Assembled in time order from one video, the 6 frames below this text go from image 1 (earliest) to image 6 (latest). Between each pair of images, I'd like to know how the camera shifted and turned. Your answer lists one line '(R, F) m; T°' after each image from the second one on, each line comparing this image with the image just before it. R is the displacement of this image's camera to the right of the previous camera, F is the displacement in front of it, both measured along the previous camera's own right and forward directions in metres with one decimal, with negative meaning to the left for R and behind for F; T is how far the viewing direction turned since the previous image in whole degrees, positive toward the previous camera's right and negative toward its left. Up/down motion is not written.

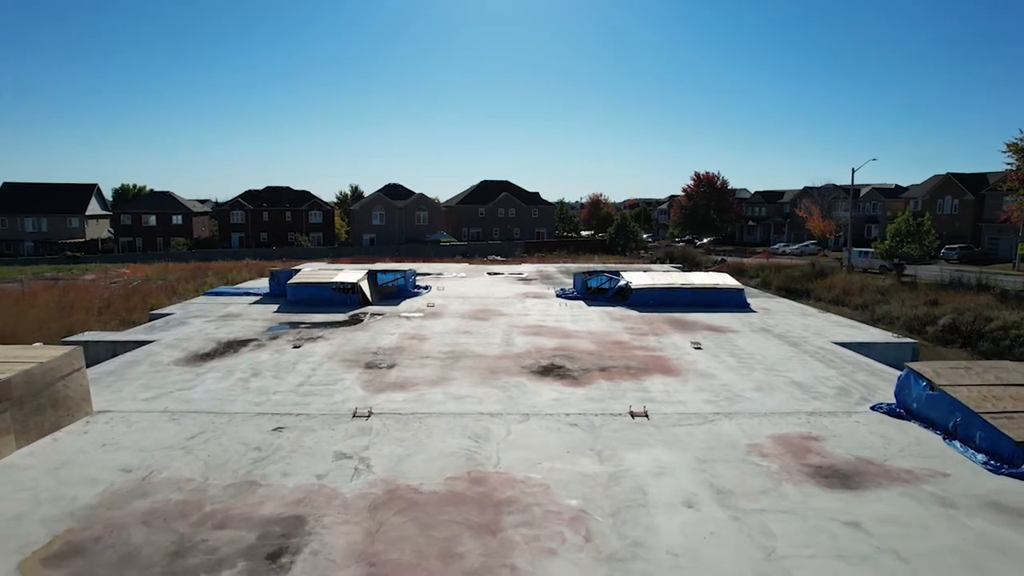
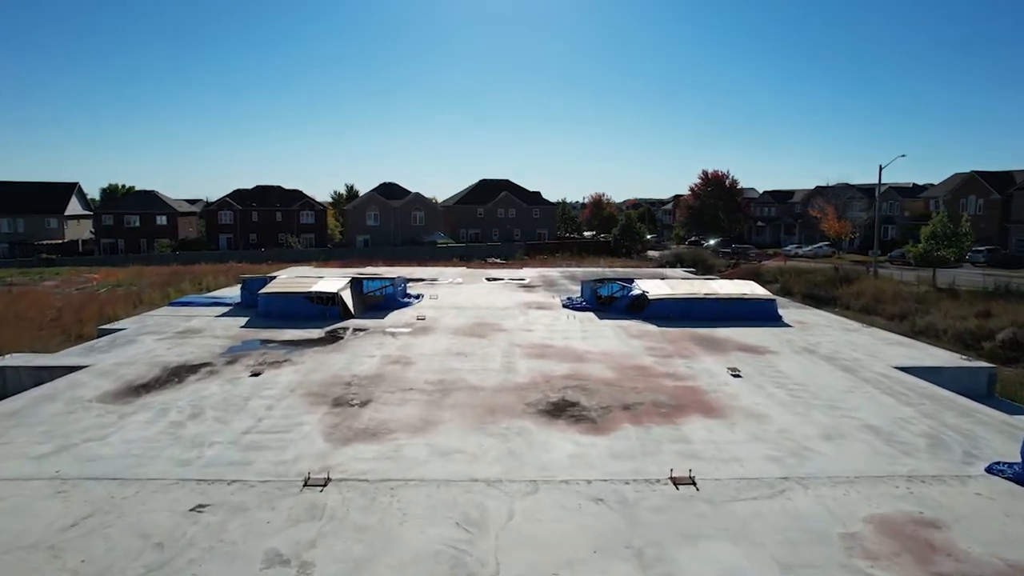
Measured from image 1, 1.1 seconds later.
(0.0, +2.5) m; 0°
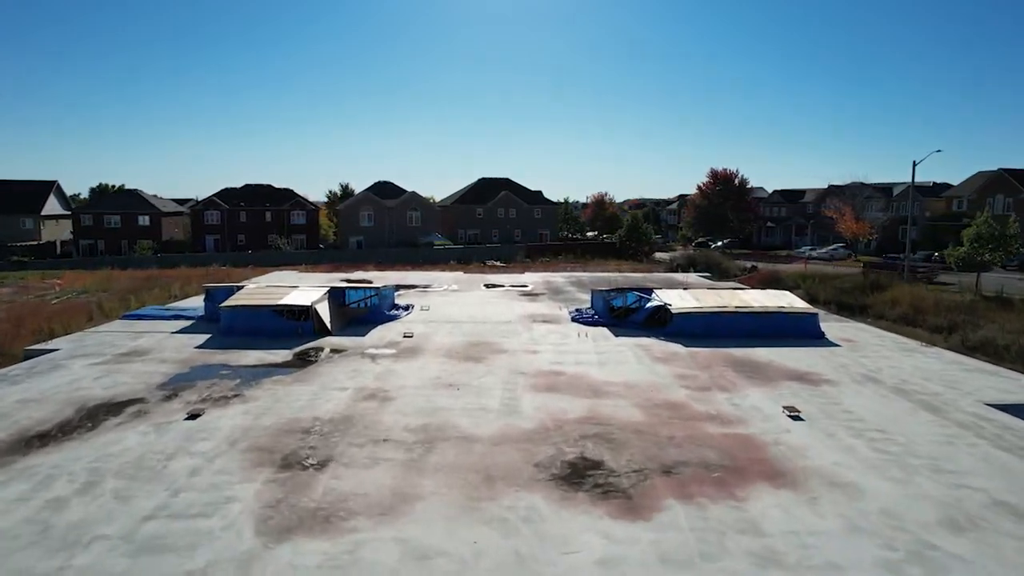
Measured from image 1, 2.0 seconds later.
(0.0, +2.6) m; 0°
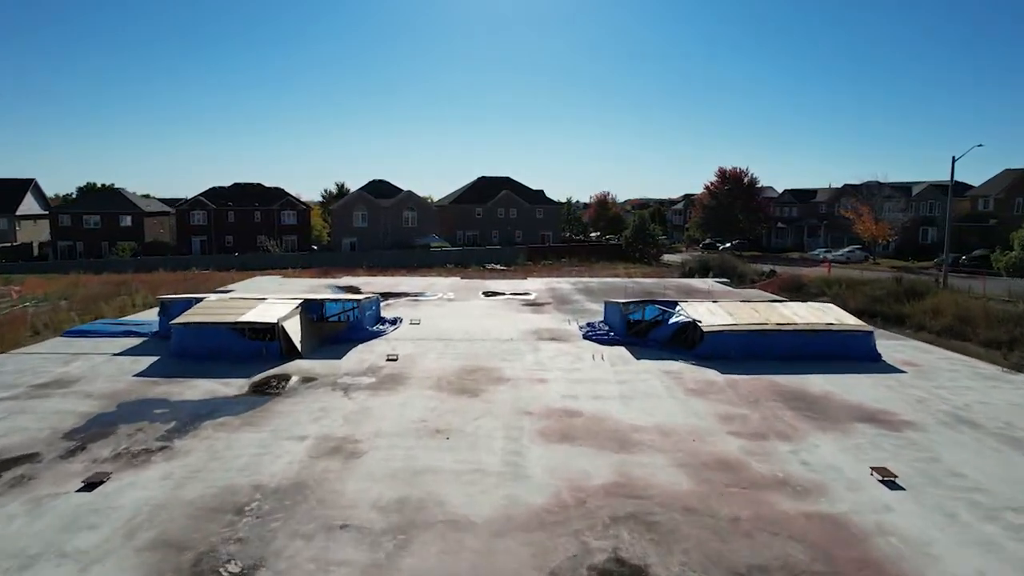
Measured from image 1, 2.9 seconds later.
(0.0, +2.5) m; 0°
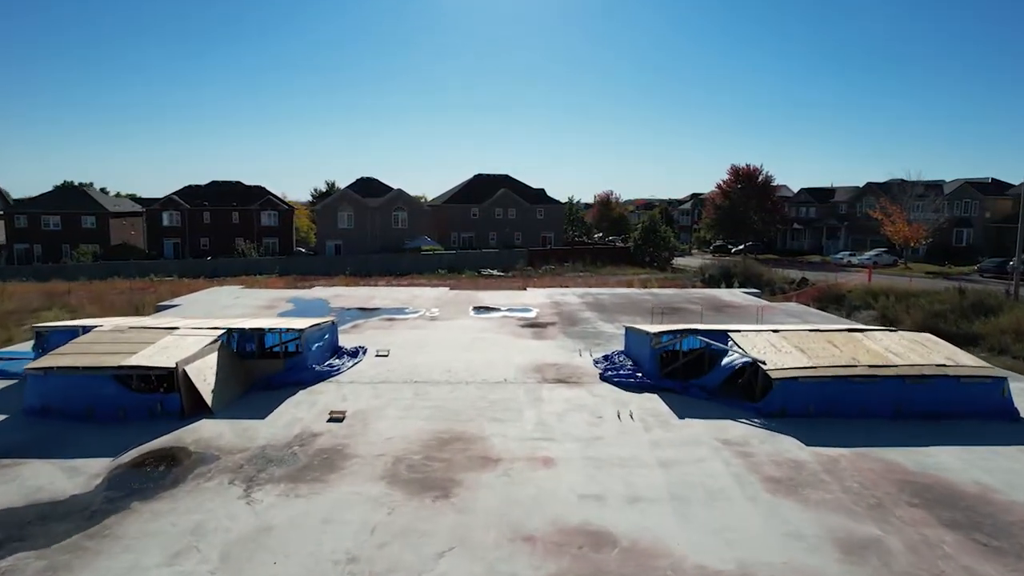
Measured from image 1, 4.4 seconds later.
(+0.1, +4.0) m; 0°
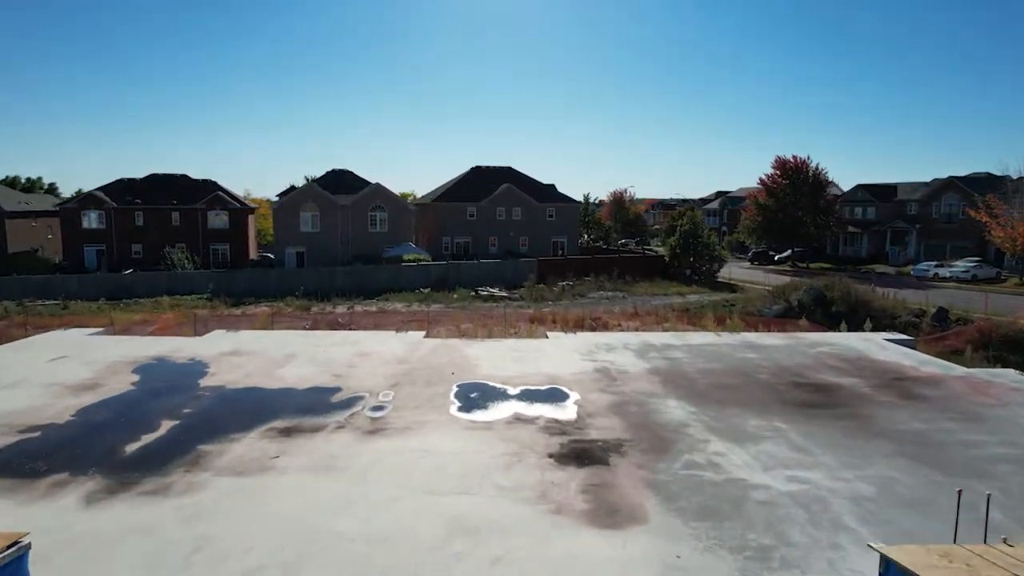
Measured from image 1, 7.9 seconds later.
(-0.2, +9.4) m; 0°
